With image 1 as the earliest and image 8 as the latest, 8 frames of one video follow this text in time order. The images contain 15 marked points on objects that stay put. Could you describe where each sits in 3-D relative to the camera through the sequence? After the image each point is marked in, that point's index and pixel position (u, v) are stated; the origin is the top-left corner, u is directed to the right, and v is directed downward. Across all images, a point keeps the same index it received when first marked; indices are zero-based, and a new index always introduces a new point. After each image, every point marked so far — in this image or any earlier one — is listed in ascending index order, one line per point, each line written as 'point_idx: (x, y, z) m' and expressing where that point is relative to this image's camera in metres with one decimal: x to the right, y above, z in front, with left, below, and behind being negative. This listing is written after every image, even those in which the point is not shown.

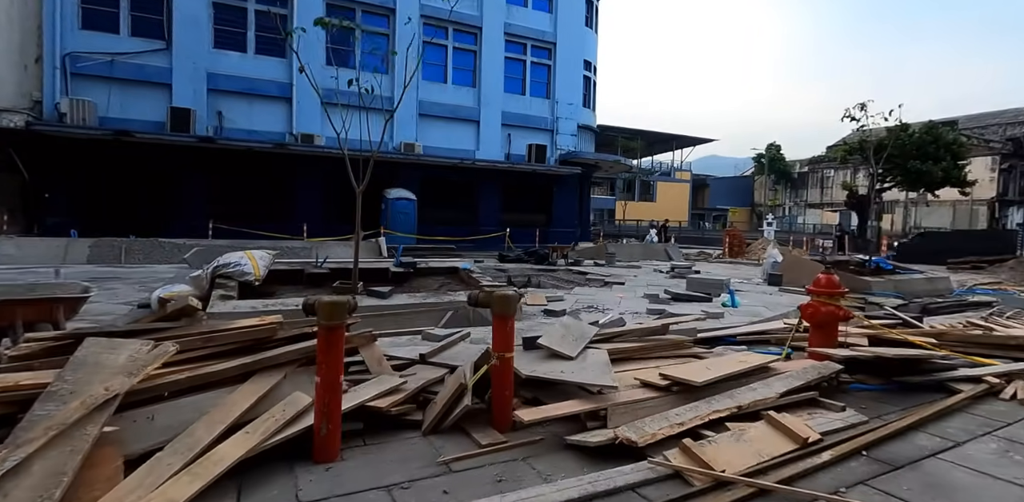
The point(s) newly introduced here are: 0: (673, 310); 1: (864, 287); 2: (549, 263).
0: (+2.3, -0.9, +8.6) m
1: (+6.9, -0.7, +11.5) m
2: (+1.0, -0.3, +15.8) m
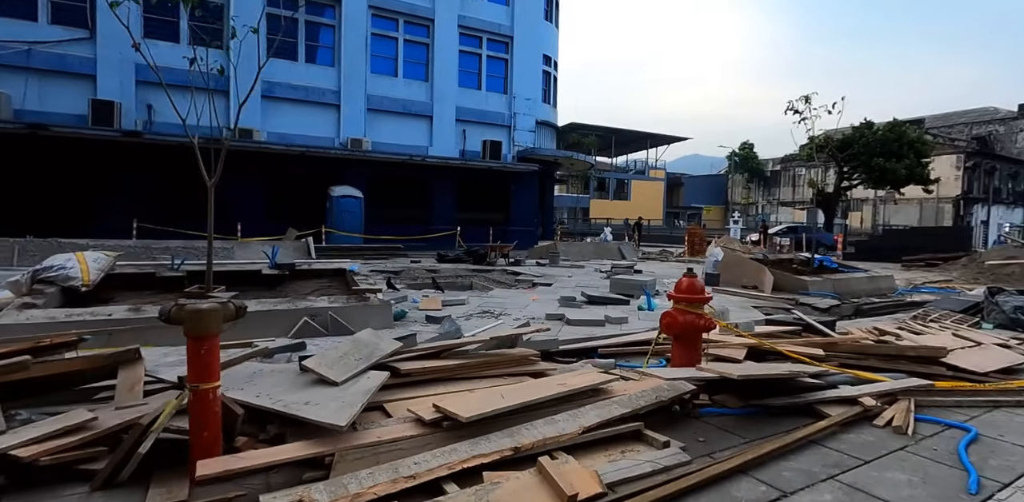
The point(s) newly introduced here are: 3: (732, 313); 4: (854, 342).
0: (+0.8, -0.9, +7.9) m
1: (+5.3, -0.7, +10.8) m
2: (-0.7, -0.3, +15.0) m
3: (+3.2, -0.9, +8.4) m
4: (+2.9, -0.8, +4.9) m
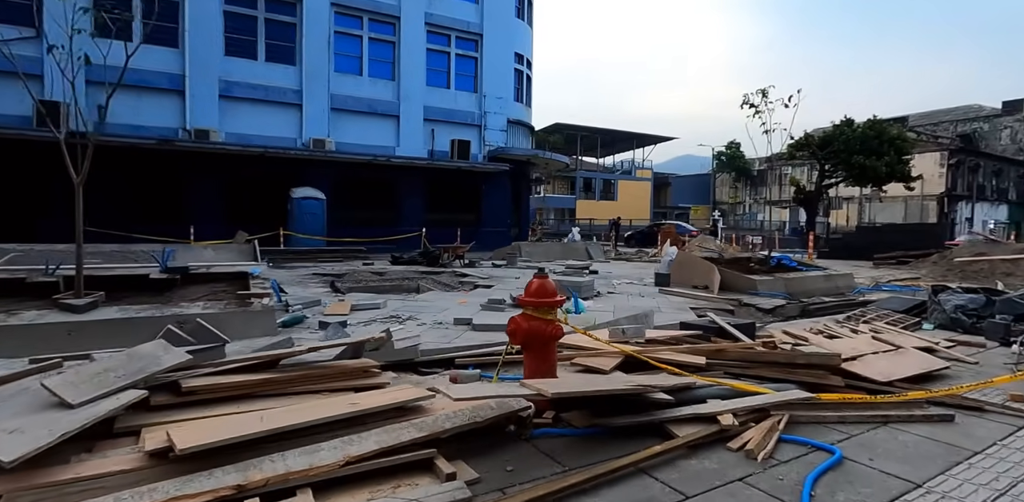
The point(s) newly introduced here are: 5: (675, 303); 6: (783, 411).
0: (-0.3, -0.8, +7.3) m
1: (+4.2, -0.6, +10.2) m
2: (-1.8, -0.3, +14.5) m
3: (+2.0, -0.9, +7.9) m
4: (+1.7, -0.7, +4.4) m
5: (+2.5, -0.8, +9.0) m
6: (+1.7, -1.0, +3.6) m
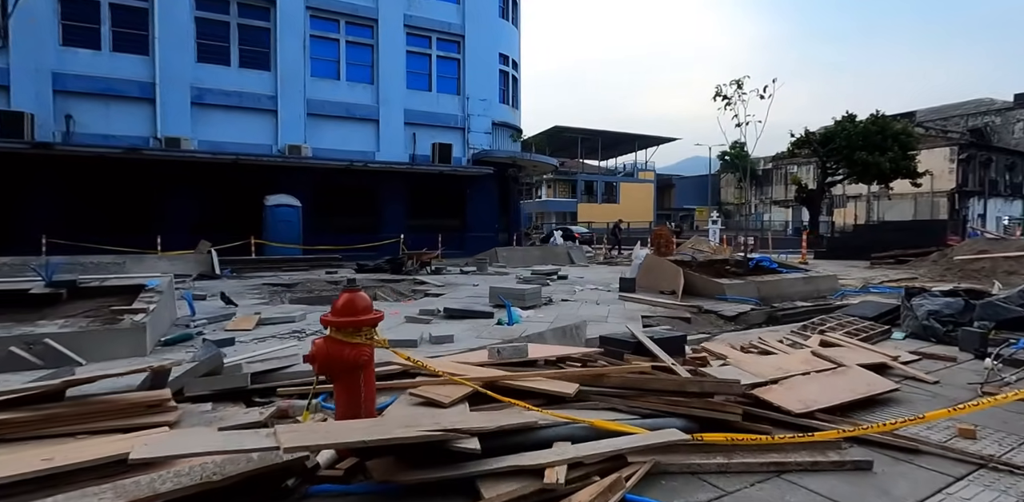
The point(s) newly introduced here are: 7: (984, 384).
0: (-1.3, -0.9, +6.5) m
1: (+3.3, -0.6, +9.4) m
2: (-2.6, -0.5, +13.8) m
3: (+1.1, -0.9, +7.1) m
4: (+0.7, -0.7, +3.6) m
5: (+1.6, -0.8, +8.2) m
6: (+0.7, -1.0, +2.8) m
7: (+3.4, -0.9, +4.1) m
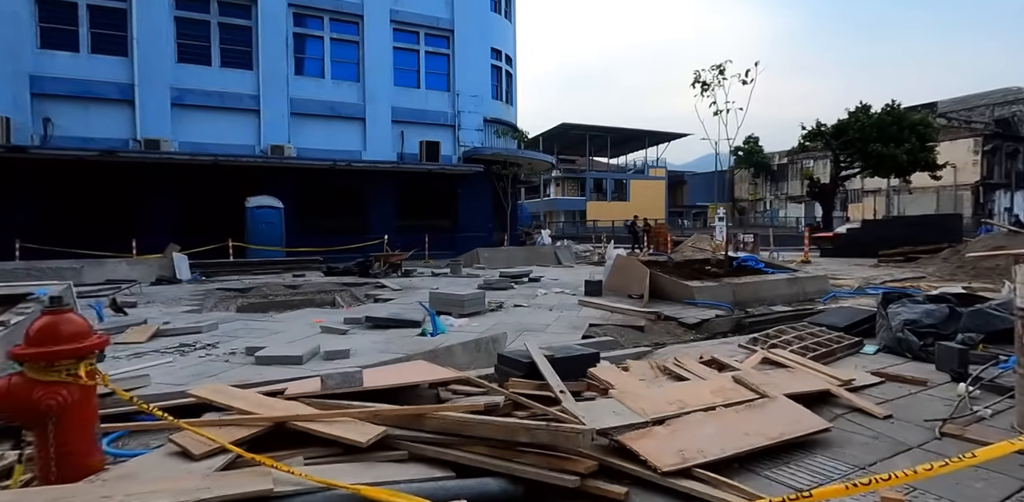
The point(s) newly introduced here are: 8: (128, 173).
0: (-2.1, -0.9, +5.8) m
1: (+2.6, -0.6, +8.5) m
2: (-3.2, -0.6, +13.0) m
3: (+0.3, -0.9, +6.2) m
4: (-0.2, -0.7, +2.7) m
5: (+0.8, -0.8, +7.3) m
6: (-0.3, -1.0, +2.0) m
7: (+2.4, -0.9, +3.2) m
8: (-11.9, +2.4, +18.2) m
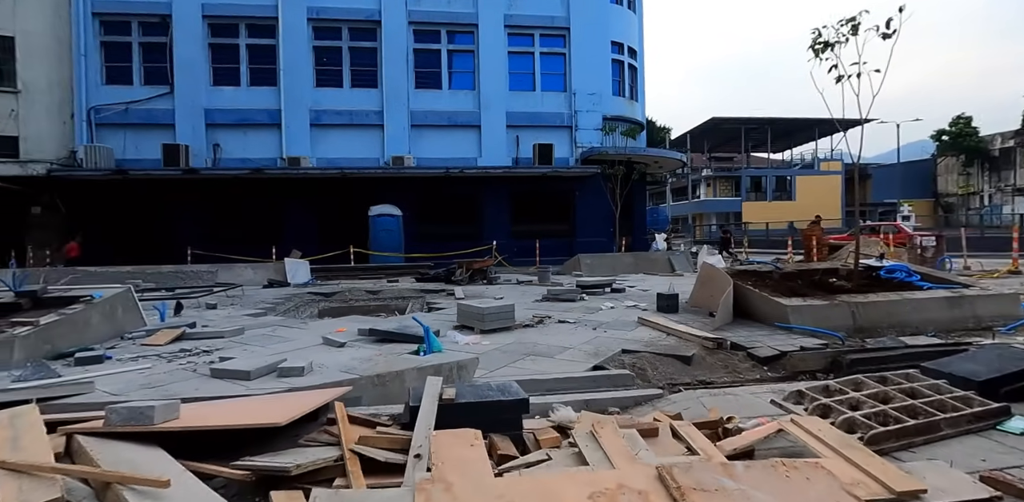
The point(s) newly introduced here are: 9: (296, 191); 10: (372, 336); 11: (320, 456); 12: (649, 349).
0: (-2.2, -1.0, +5.2) m
1: (+3.0, -0.7, +6.5) m
2: (-1.3, -0.7, +12.5) m
3: (+0.2, -1.0, +5.0) m
4: (-1.2, -0.8, +1.8) m
5: (+1.1, -0.9, +5.9) m
6: (-1.5, -1.0, +1.1) m
7: (+1.5, -1.0, +1.5) m
8: (-8.2, +2.2, +19.8) m
9: (-7.6, +2.1, +19.9) m
10: (-1.5, -0.9, +6.3) m
11: (-0.9, -1.0, +2.9) m
12: (+1.3, -0.9, +5.6) m
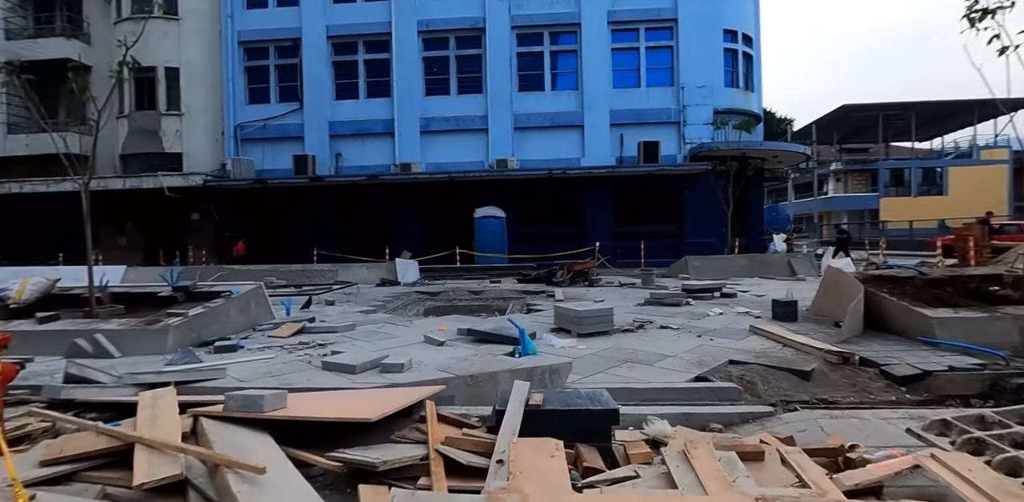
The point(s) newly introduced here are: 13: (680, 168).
0: (-1.3, -1.0, +5.4) m
1: (+4.1, -0.8, +5.8) m
2: (+0.9, -0.7, +12.4) m
3: (+1.0, -1.0, +4.8) m
4: (-1.0, -0.8, +1.9) m
5: (+2.0, -0.9, +5.5) m
6: (-1.4, -1.0, +1.2) m
7: (+1.6, -1.0, +1.2) m
8: (-4.6, +2.2, +20.9) m
9: (-4.0, +2.1, +20.8) m
10: (-0.4, -0.9, +6.4) m
11: (-0.5, -1.0, +2.9) m
12: (+2.2, -1.0, +5.1) m
13: (+5.6, +2.8, +19.4) m
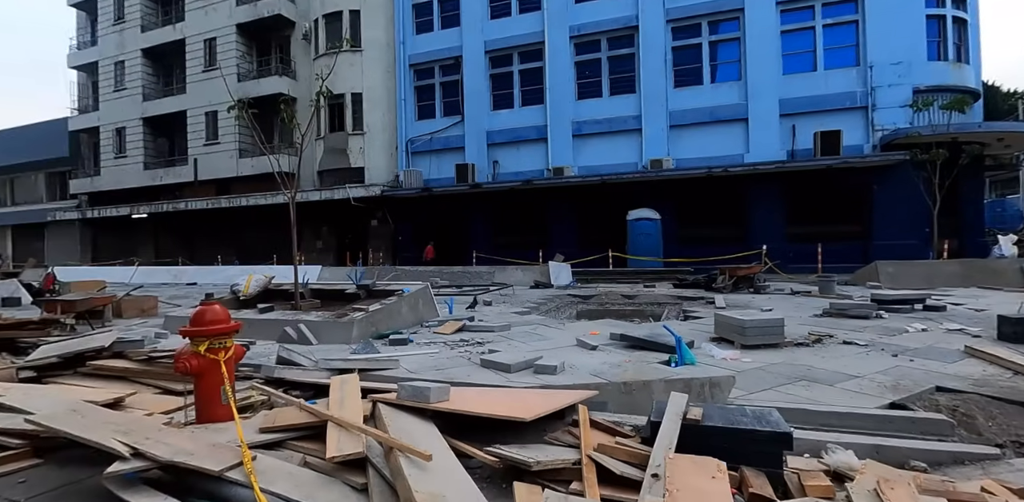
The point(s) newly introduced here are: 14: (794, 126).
0: (+0.1, -1.0, +5.5) m
1: (+5.4, -0.8, +4.5) m
2: (+4.0, -0.8, +11.7) m
3: (+2.2, -1.0, +4.3) m
4: (-0.5, -0.8, +2.0) m
5: (+3.3, -1.0, +4.8) m
6: (-1.0, -1.0, +1.5) m
7: (+1.8, -1.0, +0.6) m
8: (+0.9, +2.1, +21.3) m
9: (+1.5, +1.9, +21.1) m
10: (+1.2, -1.0, +6.2) m
11: (+0.2, -1.0, +2.9) m
12: (+3.4, -1.0, +4.3) m
13: (+10.4, +2.7, +17.3) m
14: (+9.4, +4.2, +19.4) m
